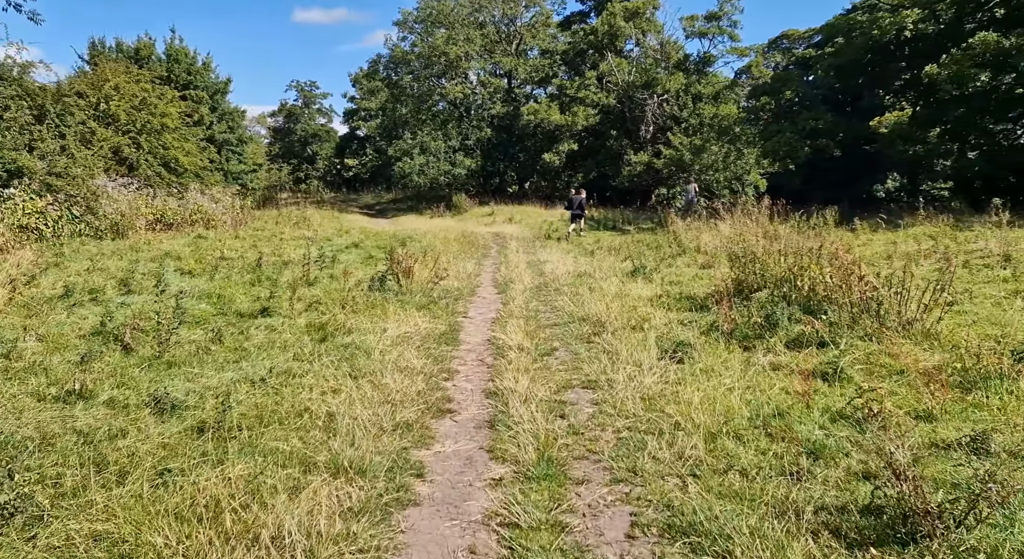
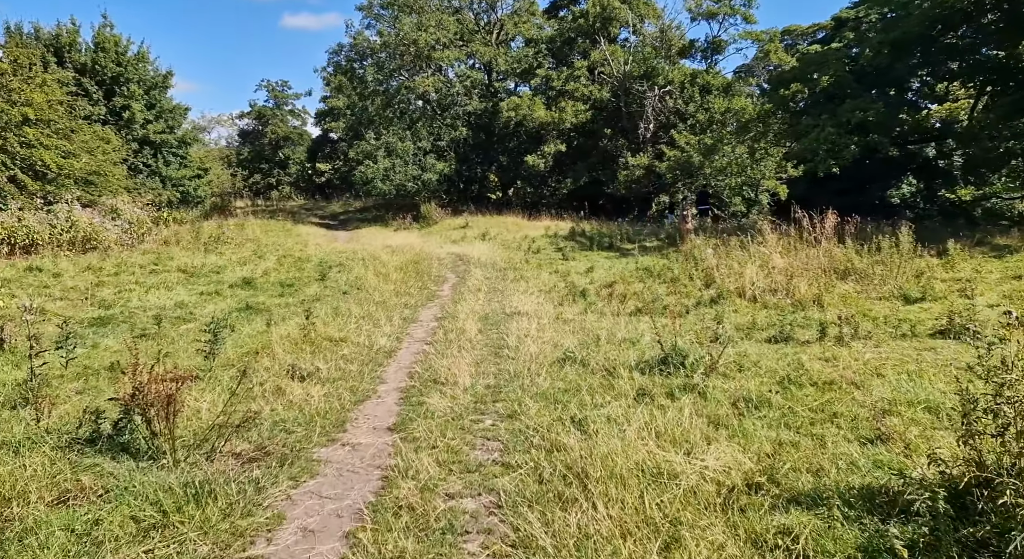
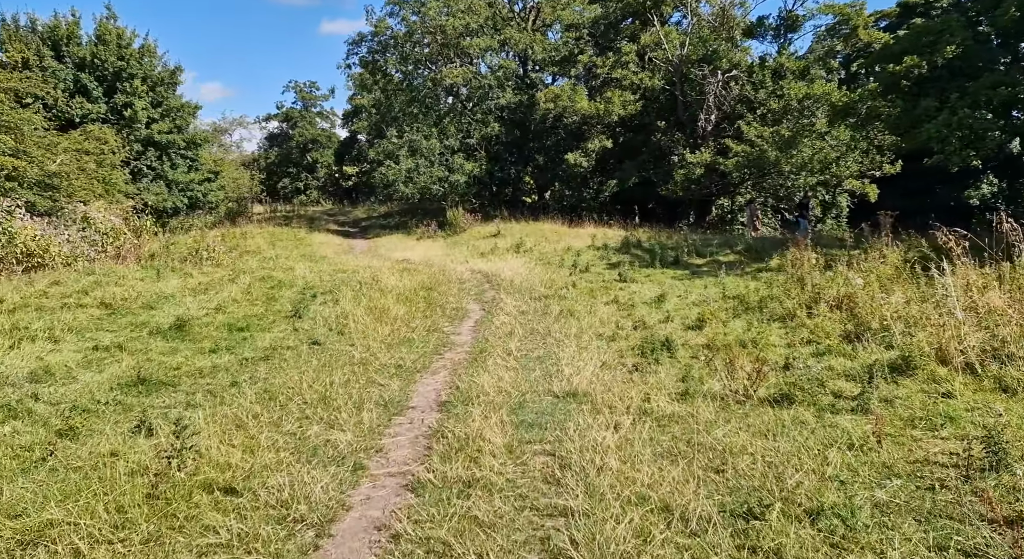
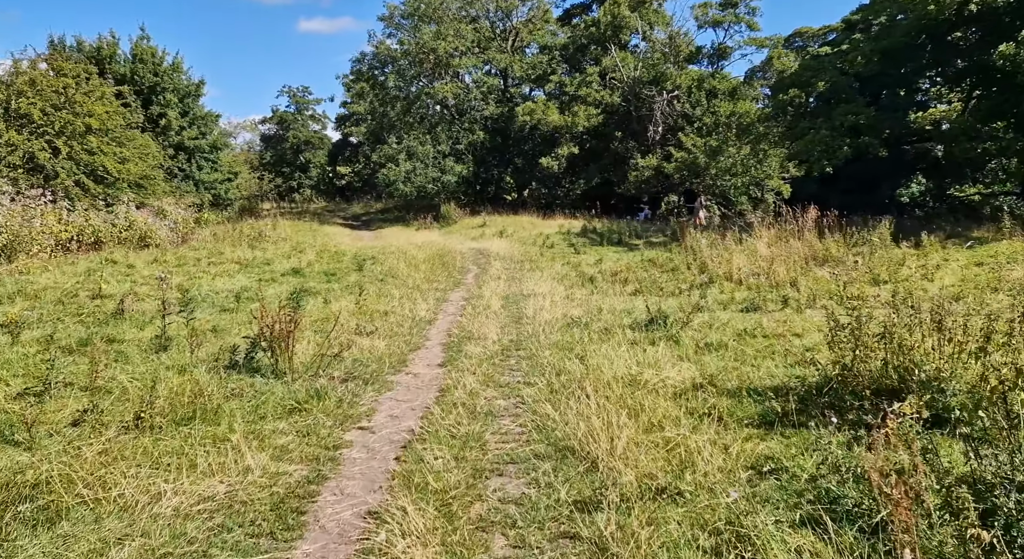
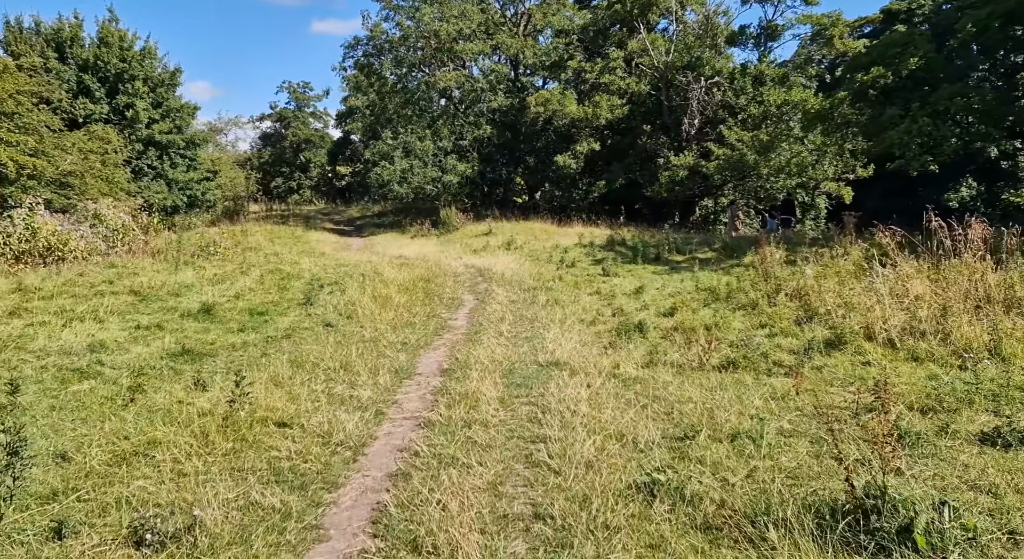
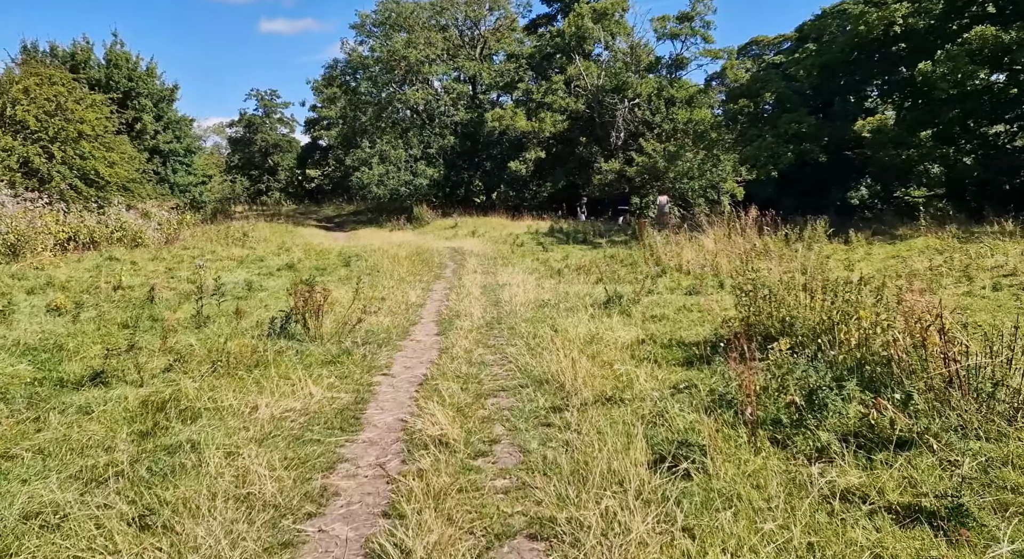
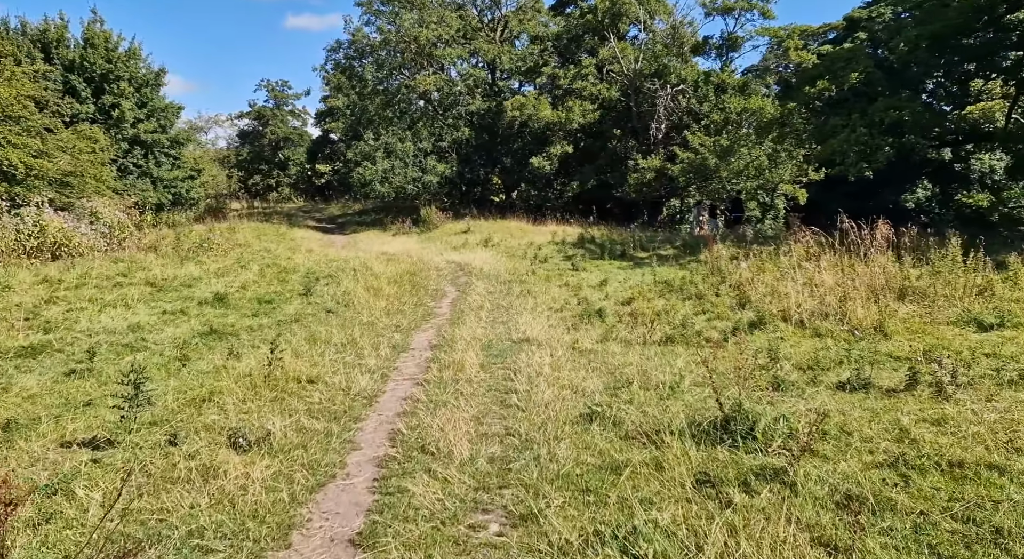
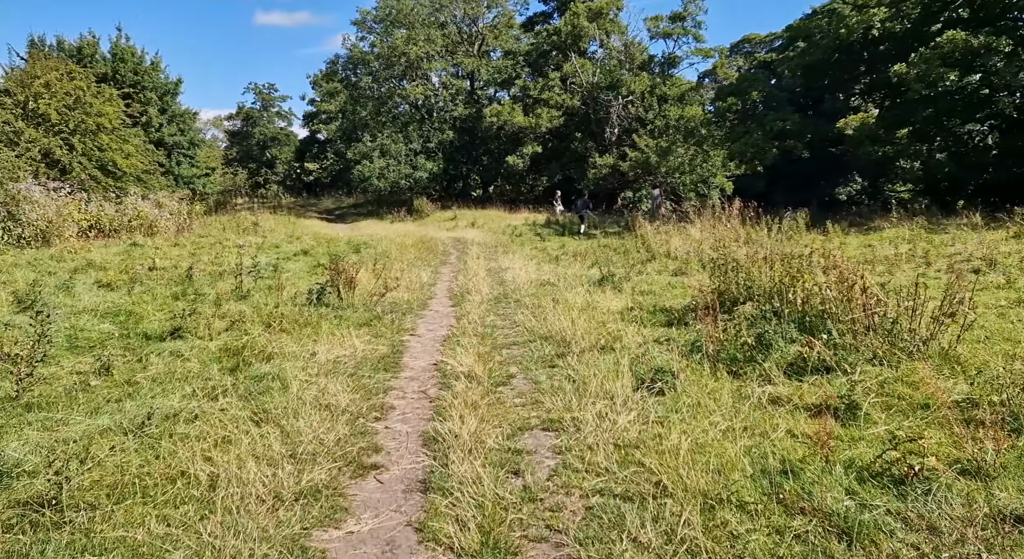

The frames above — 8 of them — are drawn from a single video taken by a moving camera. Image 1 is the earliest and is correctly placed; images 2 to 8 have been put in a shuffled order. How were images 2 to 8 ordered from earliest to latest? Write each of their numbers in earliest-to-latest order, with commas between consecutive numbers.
8, 6, 4, 2, 7, 5, 3
